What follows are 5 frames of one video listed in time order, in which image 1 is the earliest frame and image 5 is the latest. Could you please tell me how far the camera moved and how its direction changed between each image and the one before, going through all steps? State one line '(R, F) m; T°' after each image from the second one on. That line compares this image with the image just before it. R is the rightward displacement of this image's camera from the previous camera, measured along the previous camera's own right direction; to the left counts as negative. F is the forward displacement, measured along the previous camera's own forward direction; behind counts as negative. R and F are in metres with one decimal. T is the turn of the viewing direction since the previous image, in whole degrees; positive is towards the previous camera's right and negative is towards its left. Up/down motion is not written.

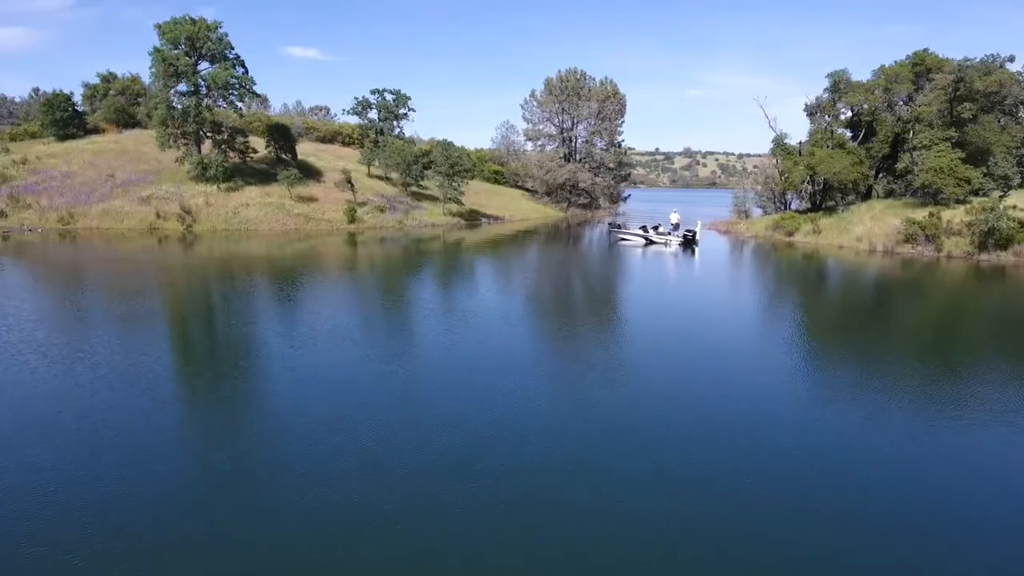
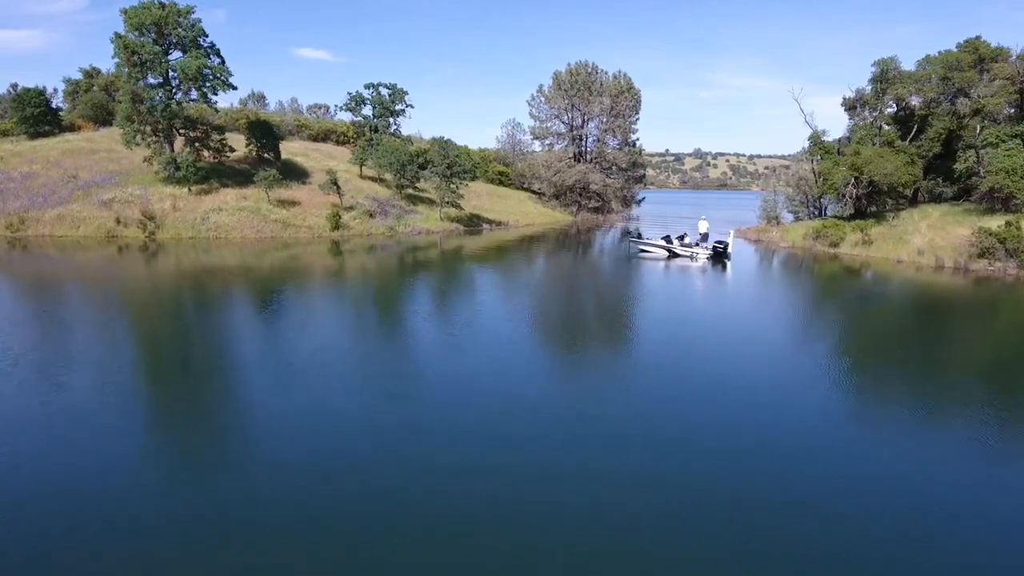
(+0.3, +3.8) m; -1°
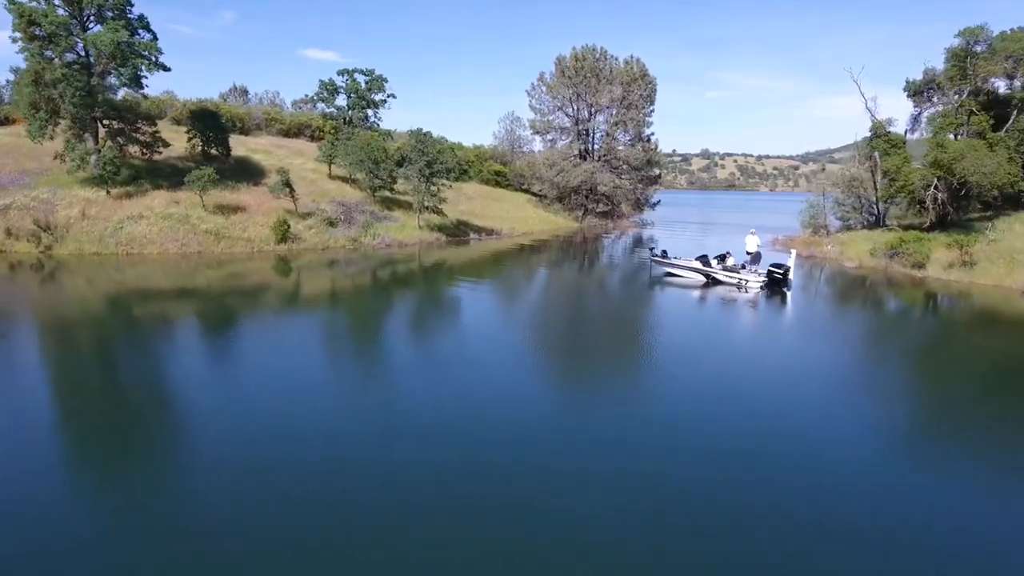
(+0.6, +6.0) m; 0°
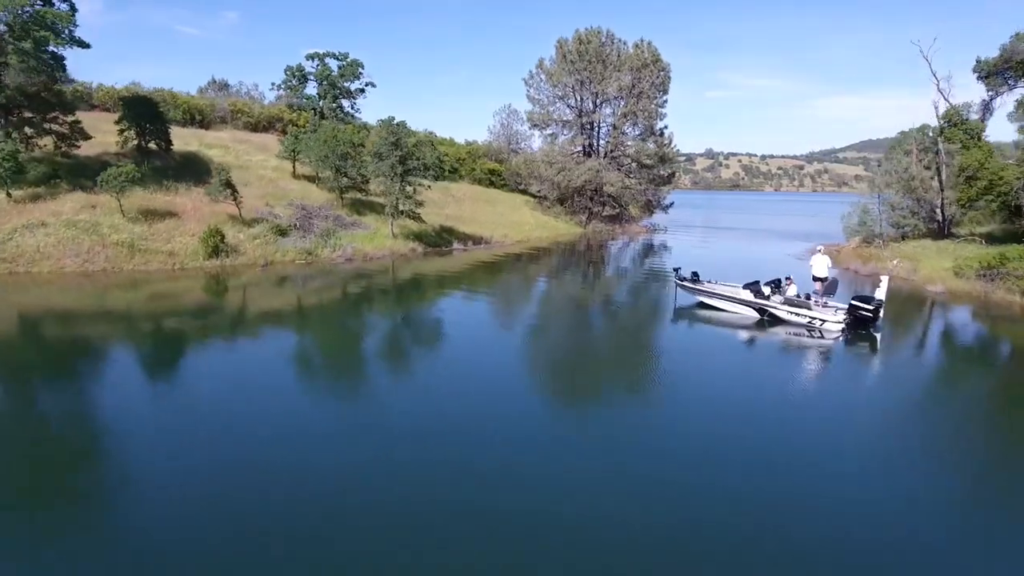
(+0.5, +4.8) m; 0°
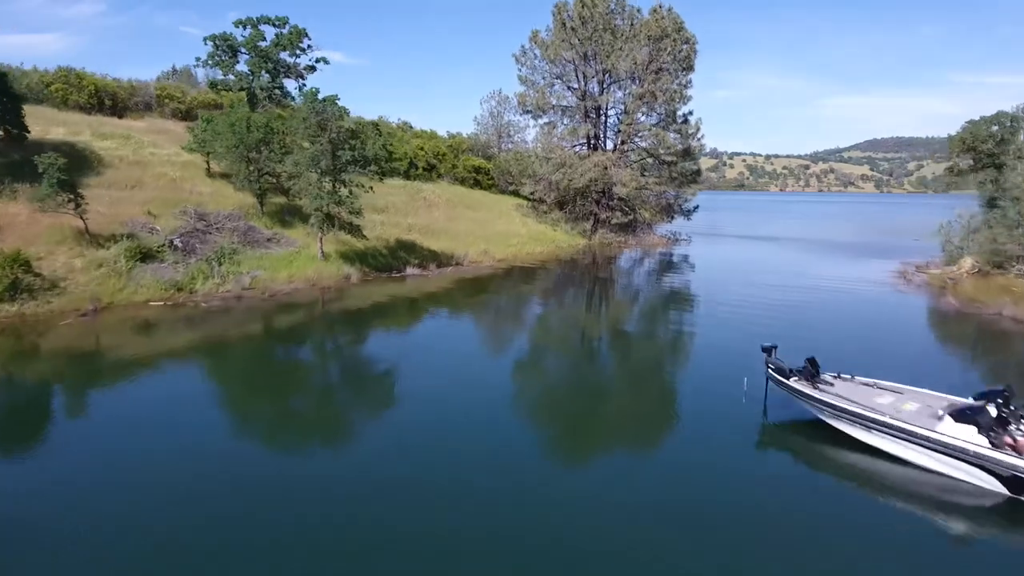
(+0.7, +7.2) m; 0°
